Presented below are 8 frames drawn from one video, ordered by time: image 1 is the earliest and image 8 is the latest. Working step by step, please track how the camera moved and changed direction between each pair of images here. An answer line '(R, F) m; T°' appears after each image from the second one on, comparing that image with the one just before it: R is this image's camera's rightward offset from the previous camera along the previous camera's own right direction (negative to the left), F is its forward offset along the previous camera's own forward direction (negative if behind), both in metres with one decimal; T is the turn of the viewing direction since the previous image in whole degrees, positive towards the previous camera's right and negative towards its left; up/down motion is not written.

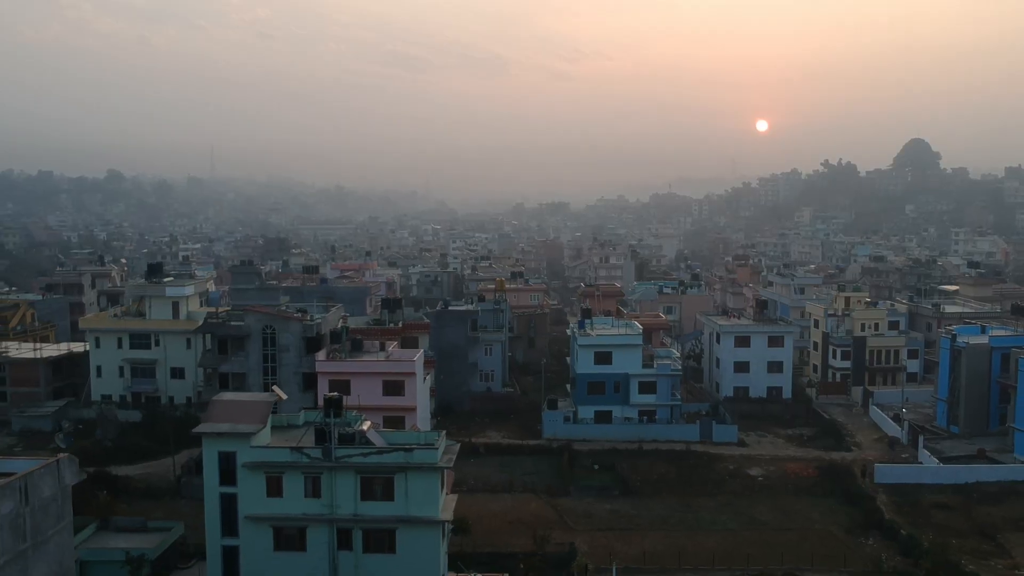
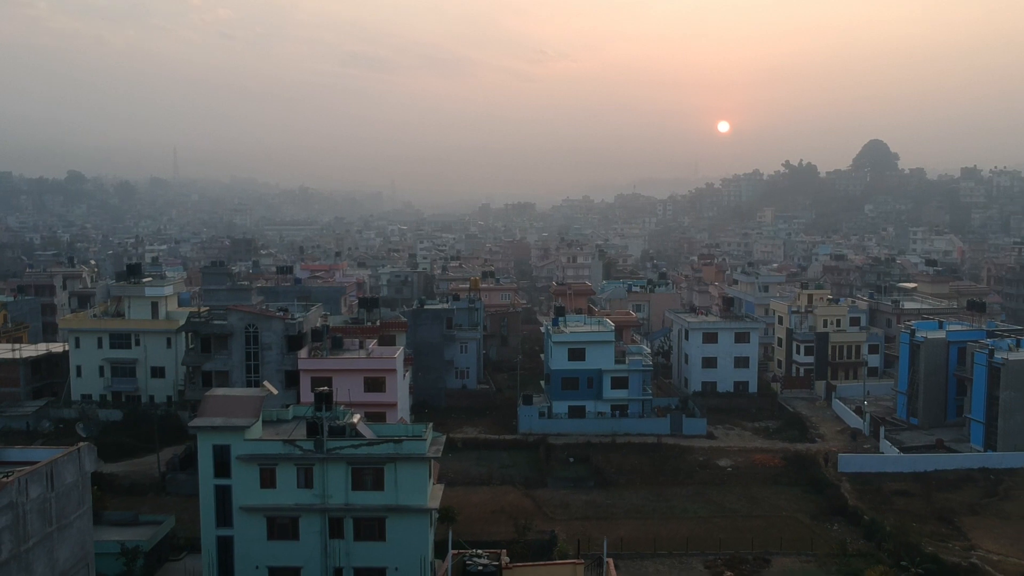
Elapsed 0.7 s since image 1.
(-0.3, -0.6) m; +2°
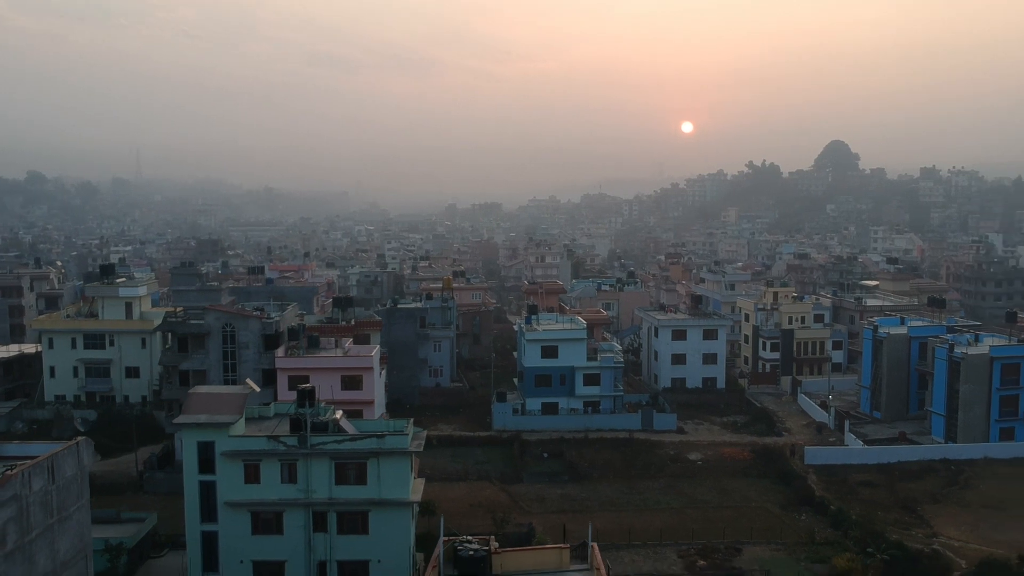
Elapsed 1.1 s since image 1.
(-0.2, -0.4) m; +2°
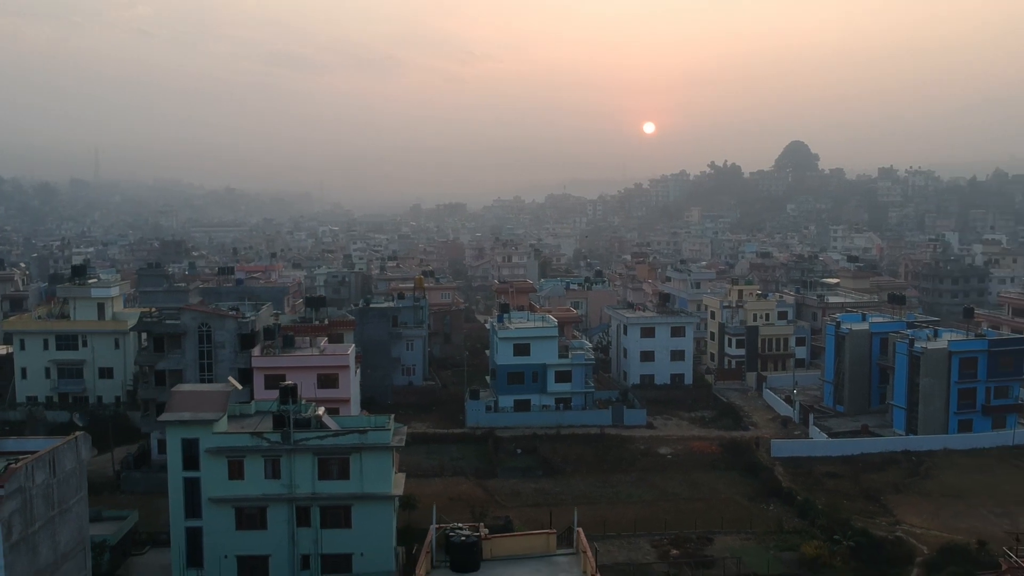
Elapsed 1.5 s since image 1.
(-0.3, -0.4) m; +2°
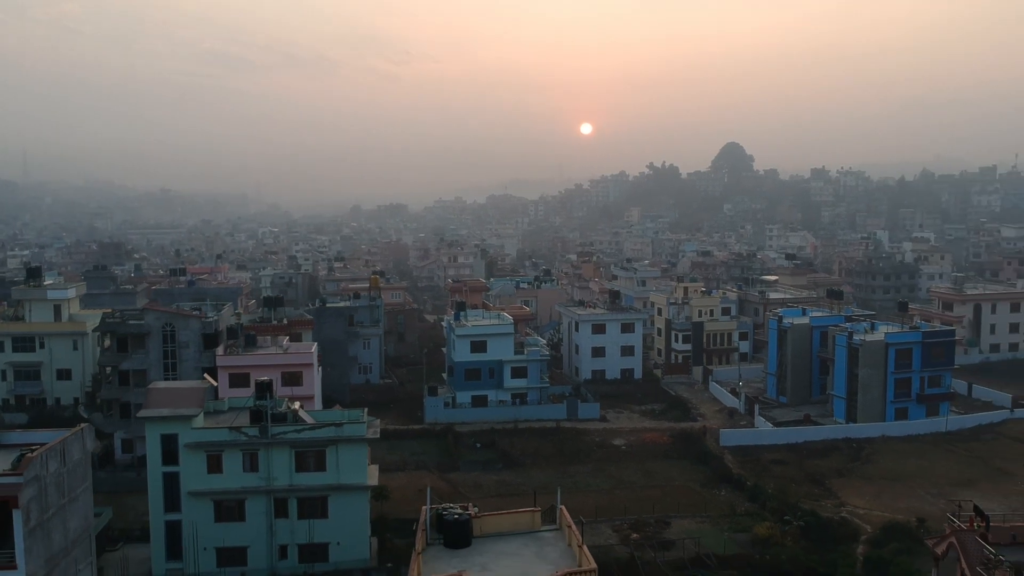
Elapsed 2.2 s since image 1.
(-0.5, -0.6) m; +4°
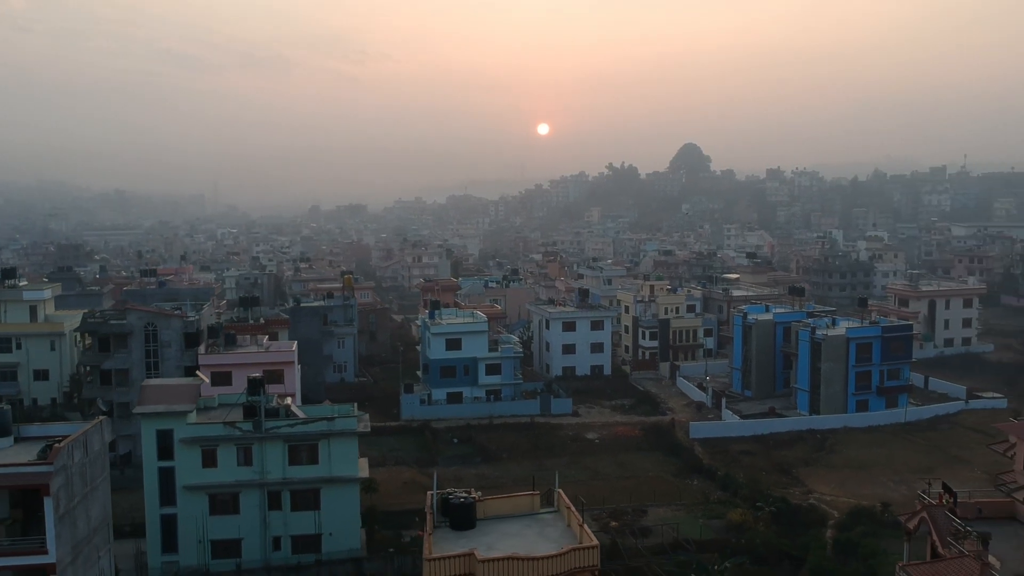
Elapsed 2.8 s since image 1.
(-0.5, -0.5) m; +3°
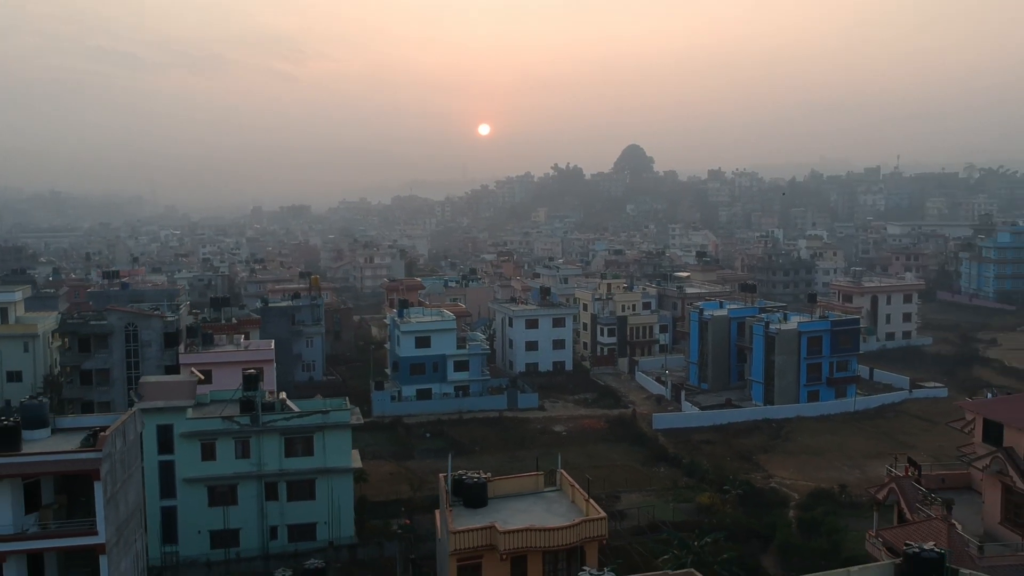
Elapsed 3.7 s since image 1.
(-0.8, -0.7) m; +4°
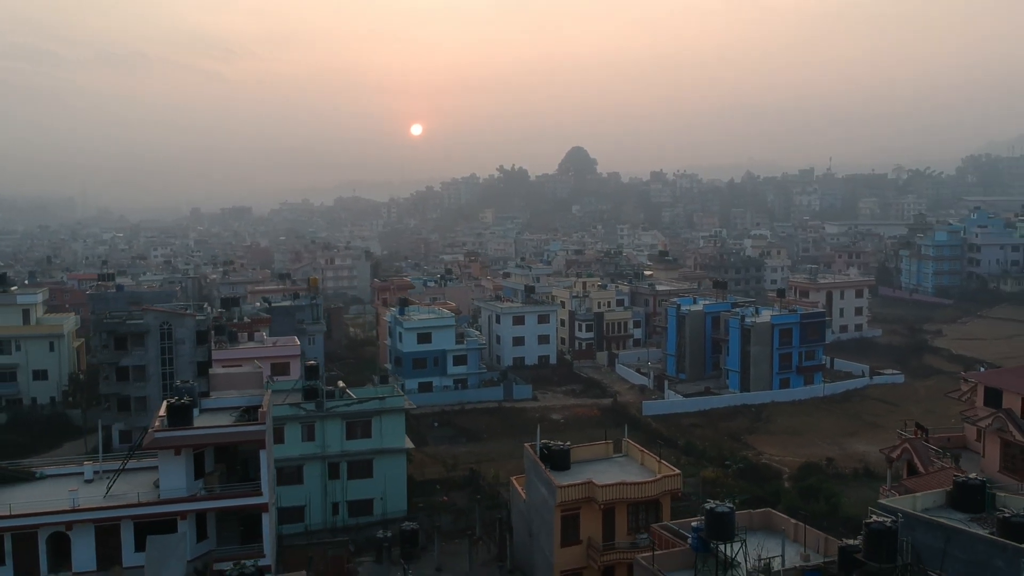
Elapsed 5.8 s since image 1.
(-2.0, -1.6) m; +4°
